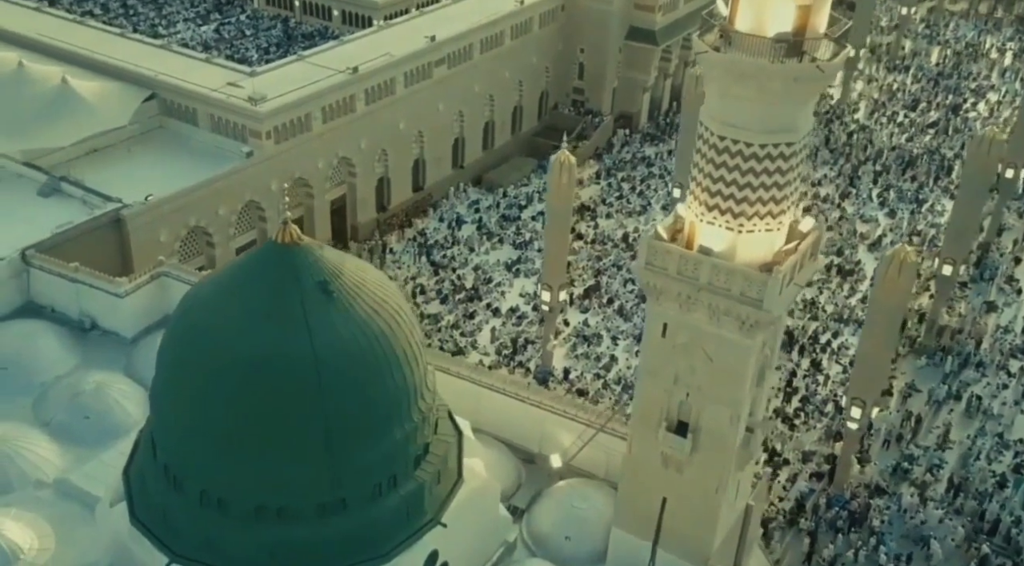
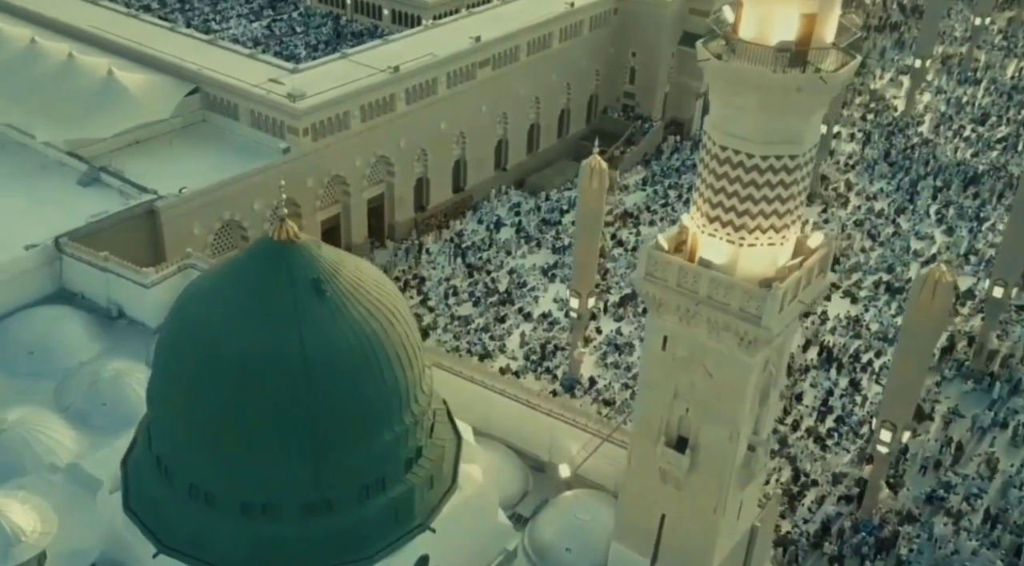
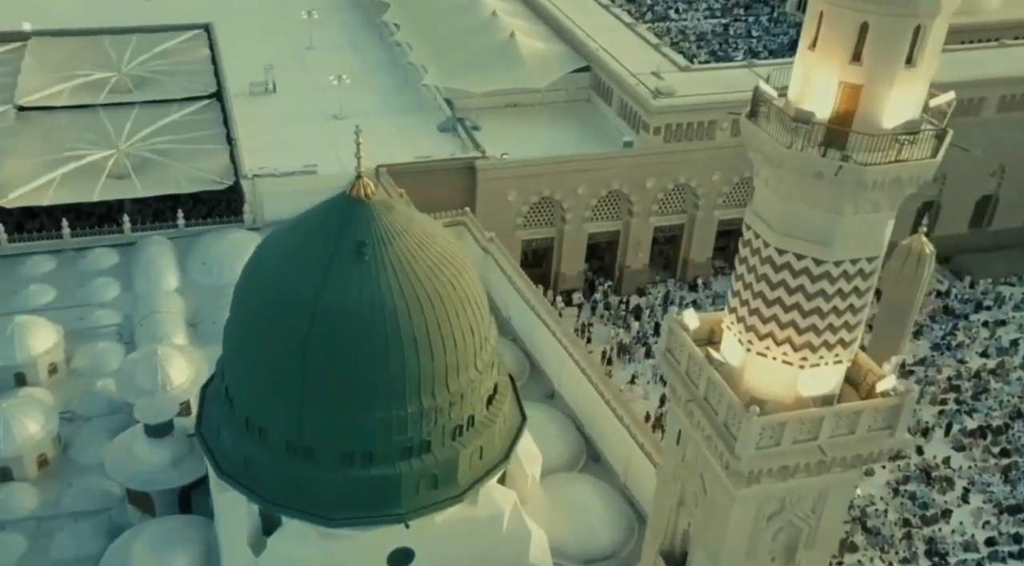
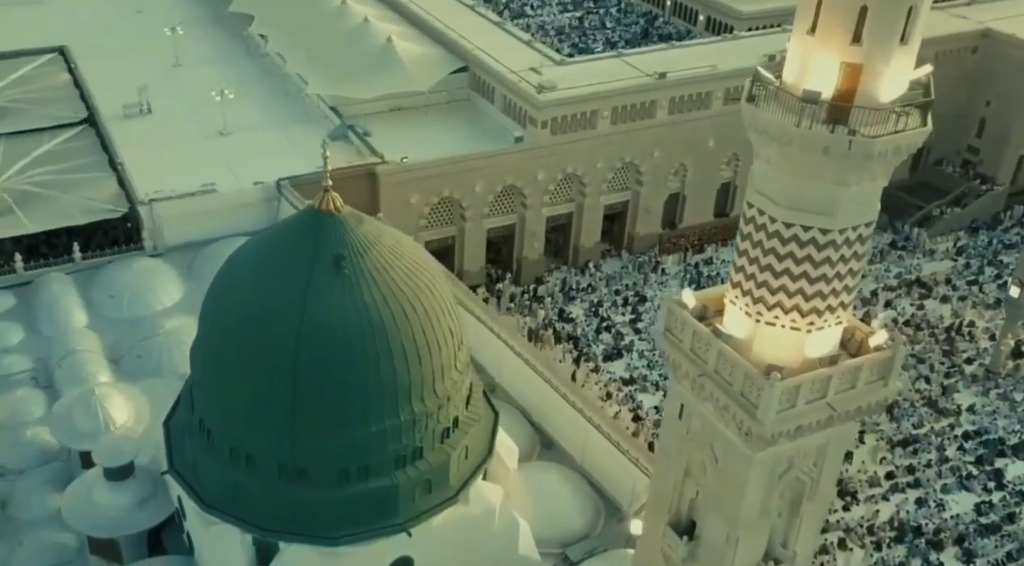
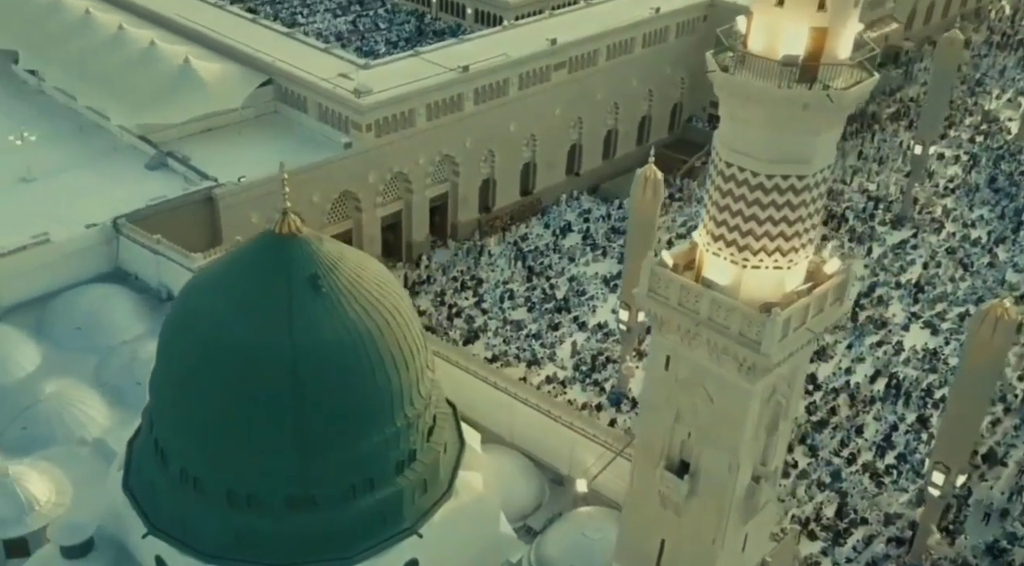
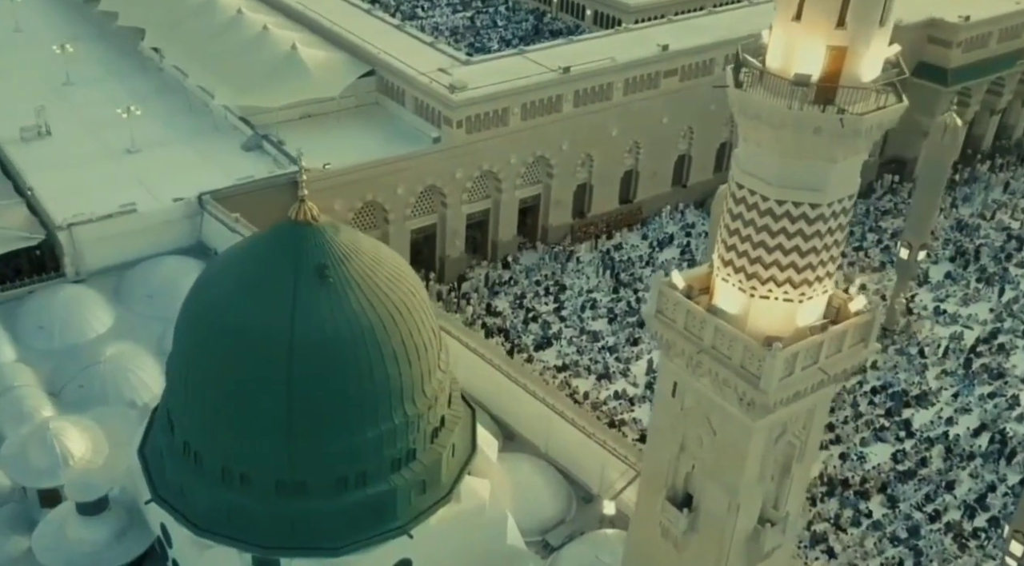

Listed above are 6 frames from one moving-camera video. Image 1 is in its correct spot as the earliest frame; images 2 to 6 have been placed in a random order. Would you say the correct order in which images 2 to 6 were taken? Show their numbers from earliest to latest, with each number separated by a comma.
2, 5, 6, 4, 3
